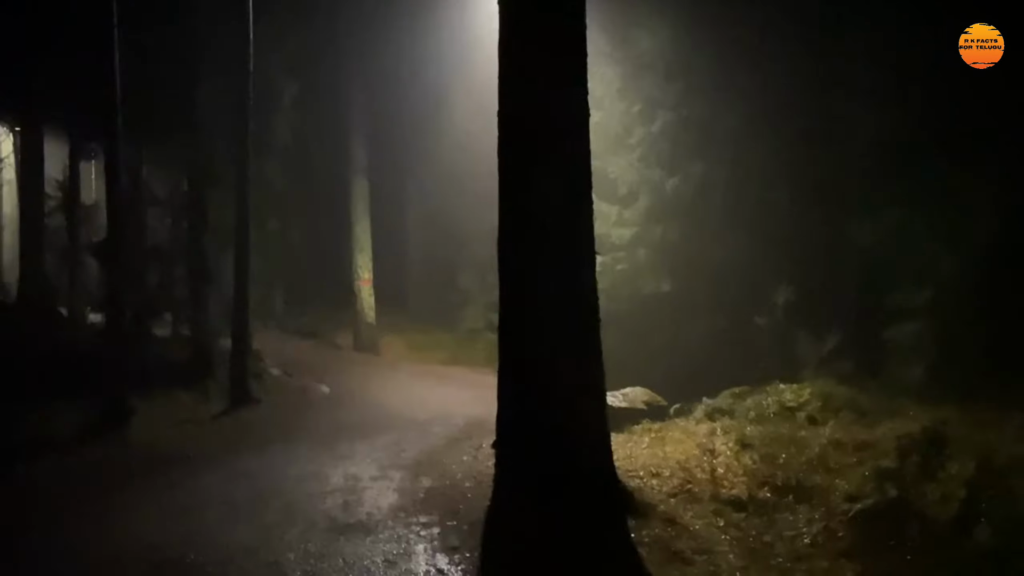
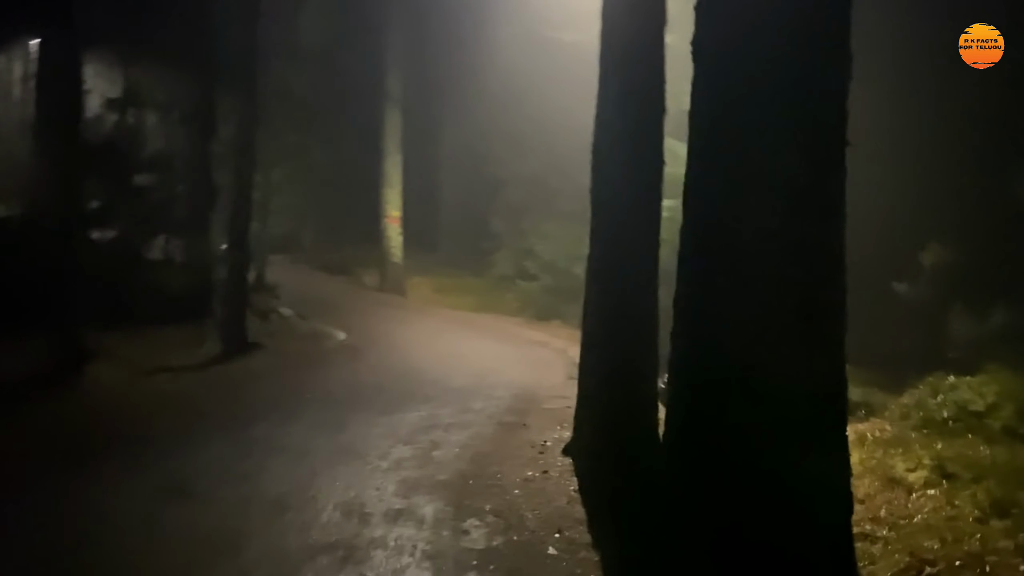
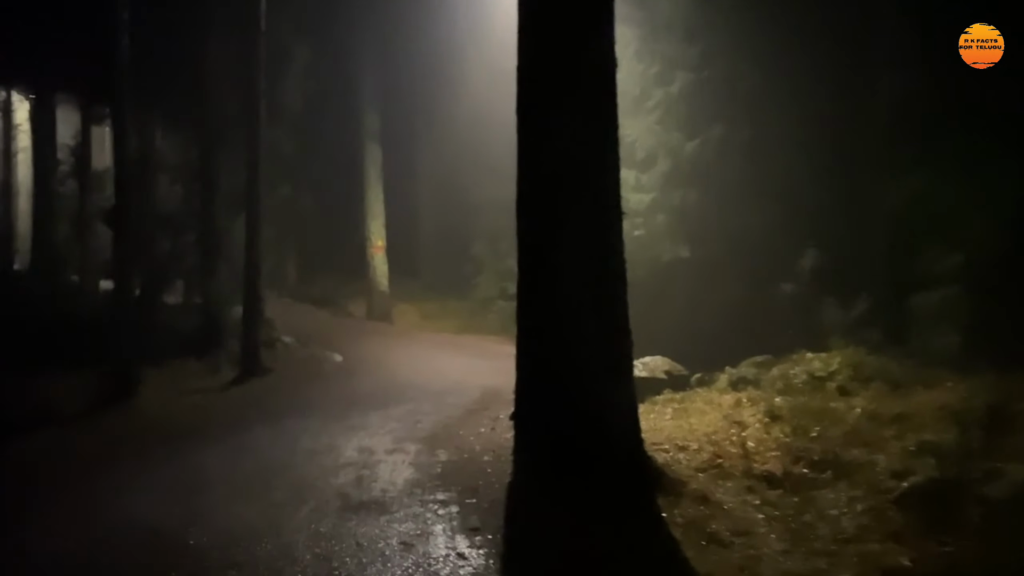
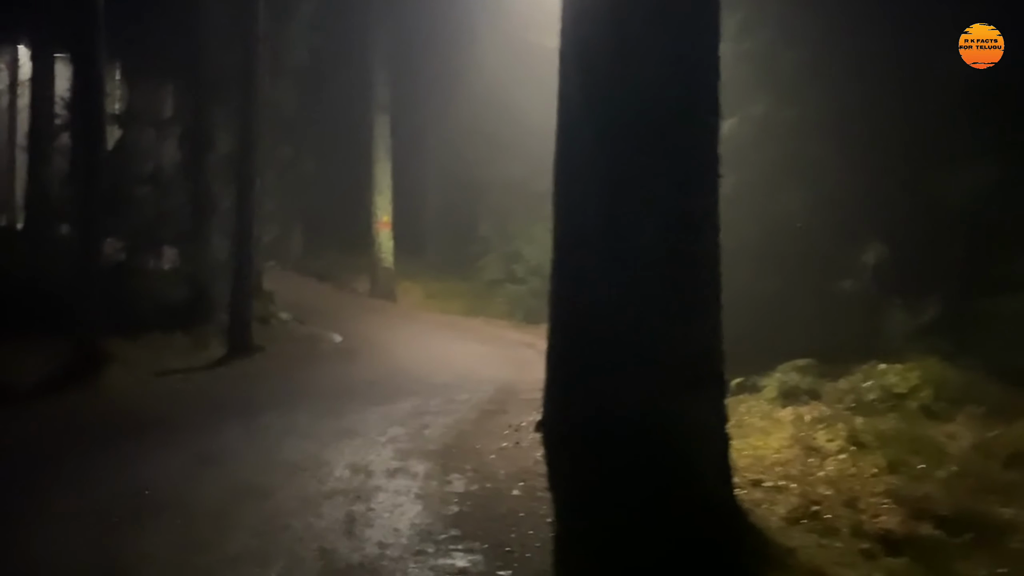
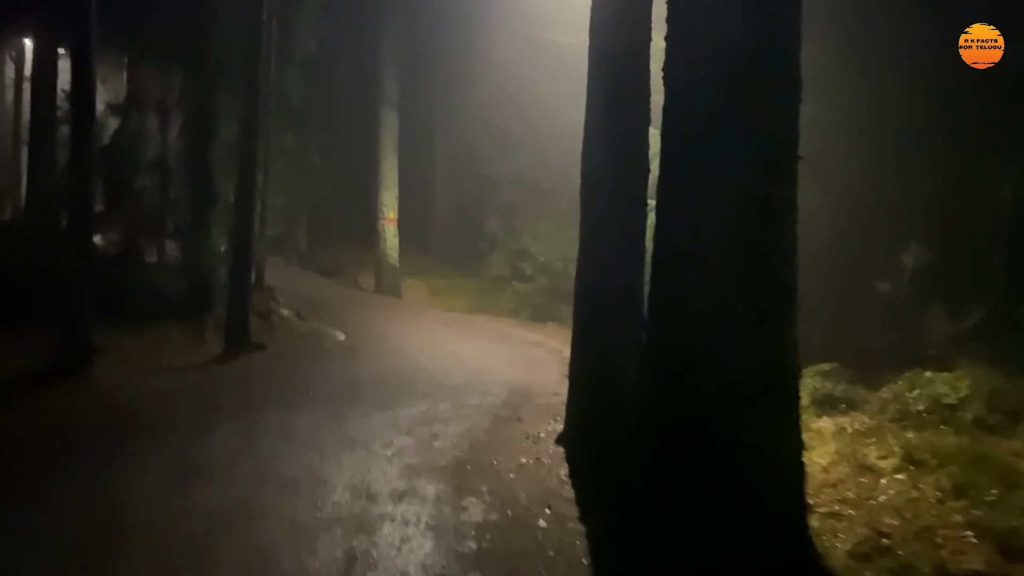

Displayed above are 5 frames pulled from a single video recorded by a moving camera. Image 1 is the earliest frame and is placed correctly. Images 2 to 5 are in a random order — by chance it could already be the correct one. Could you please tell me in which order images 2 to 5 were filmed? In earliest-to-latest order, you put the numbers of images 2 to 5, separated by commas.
3, 4, 5, 2
